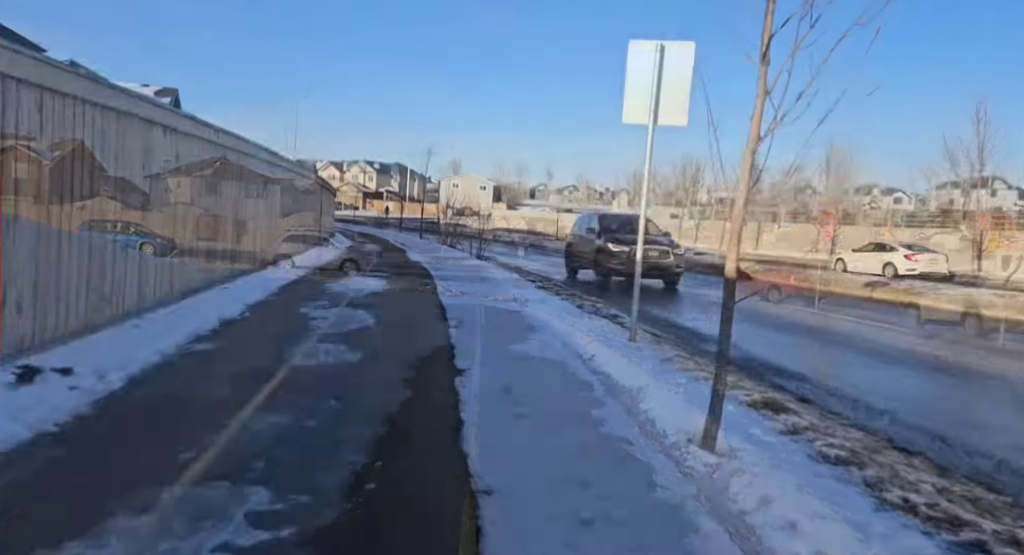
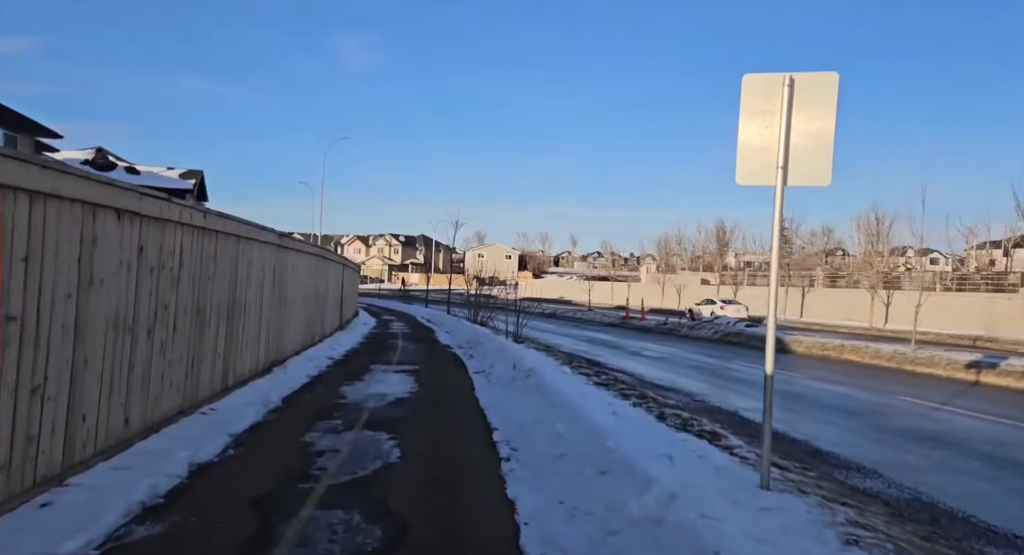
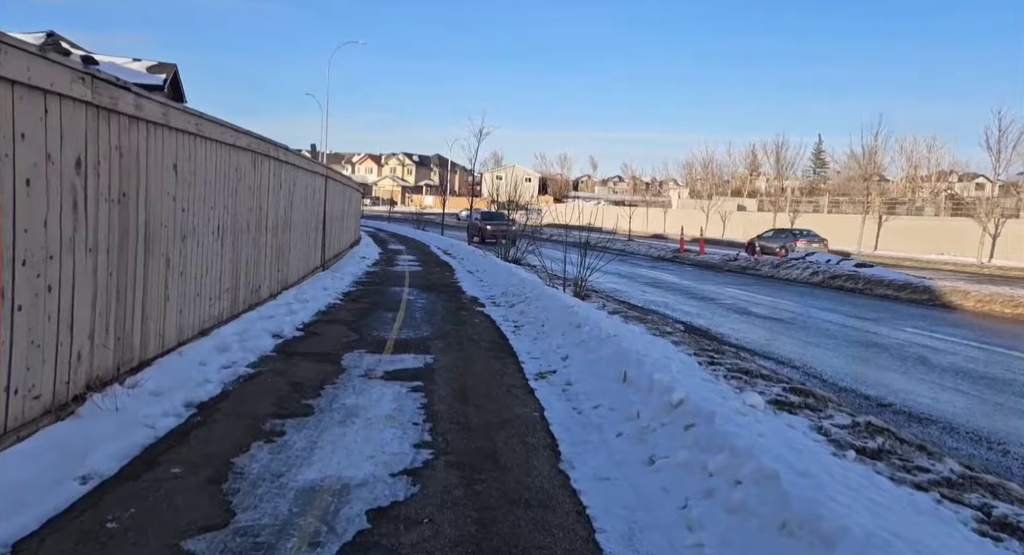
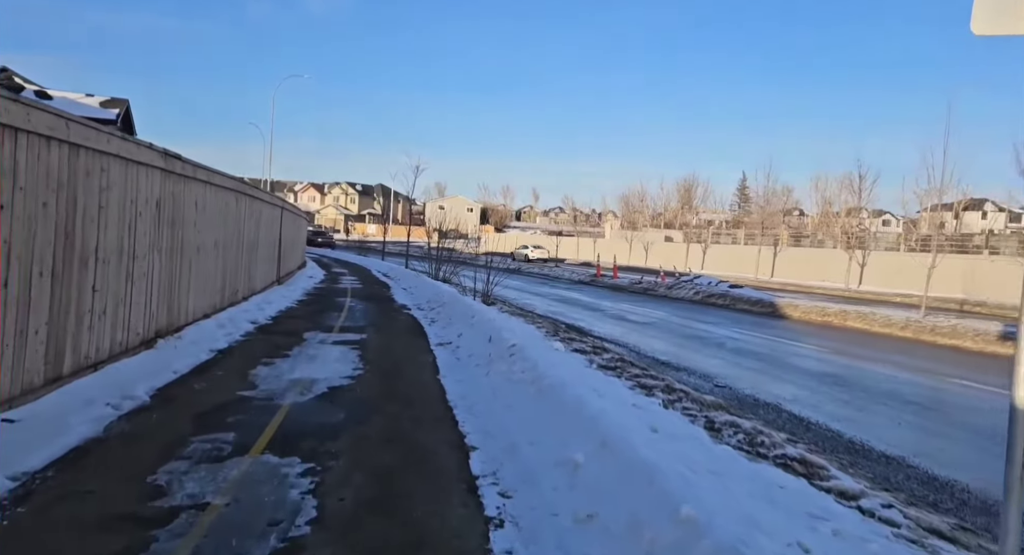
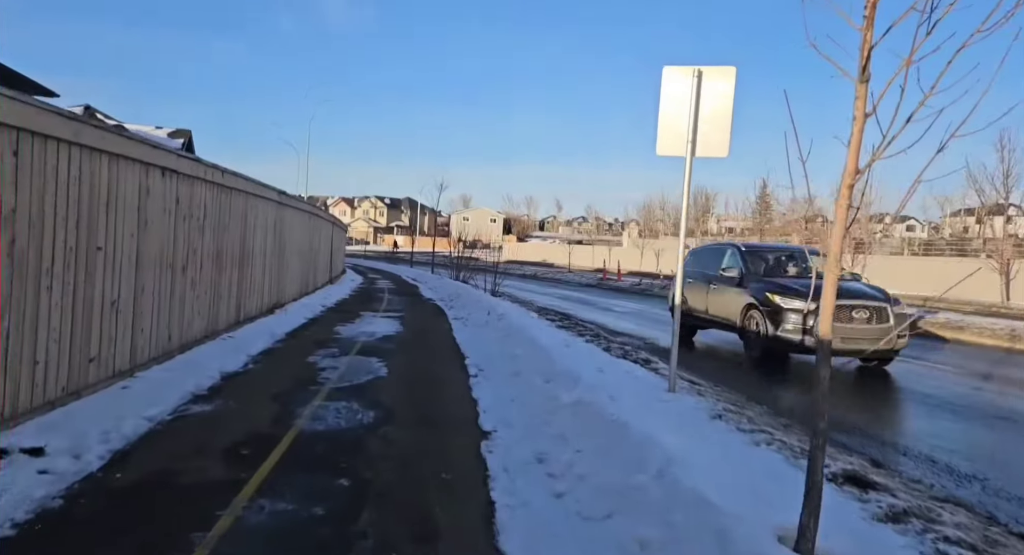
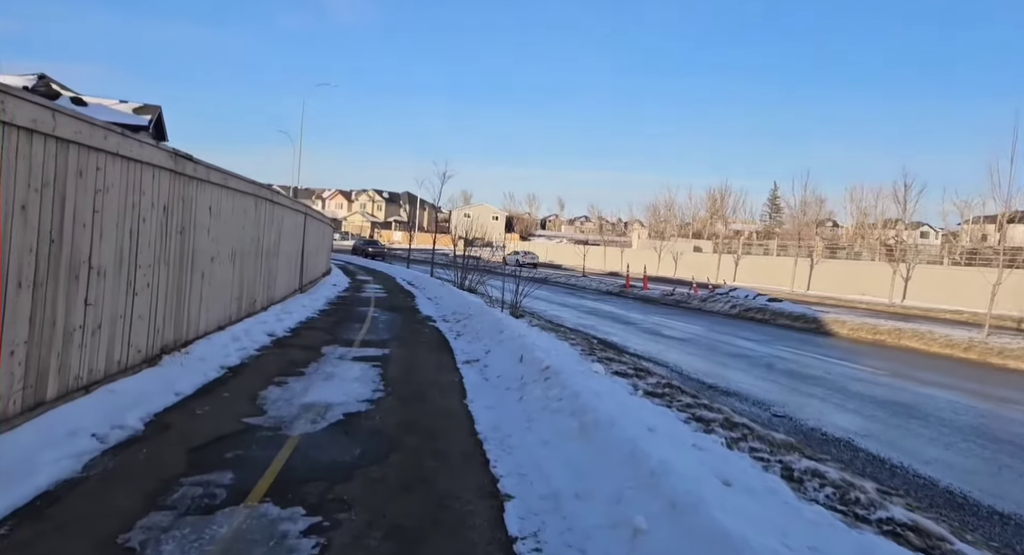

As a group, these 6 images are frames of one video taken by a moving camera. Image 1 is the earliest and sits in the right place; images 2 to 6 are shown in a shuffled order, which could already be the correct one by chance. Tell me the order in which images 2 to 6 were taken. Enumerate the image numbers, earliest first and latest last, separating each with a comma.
5, 2, 4, 6, 3
